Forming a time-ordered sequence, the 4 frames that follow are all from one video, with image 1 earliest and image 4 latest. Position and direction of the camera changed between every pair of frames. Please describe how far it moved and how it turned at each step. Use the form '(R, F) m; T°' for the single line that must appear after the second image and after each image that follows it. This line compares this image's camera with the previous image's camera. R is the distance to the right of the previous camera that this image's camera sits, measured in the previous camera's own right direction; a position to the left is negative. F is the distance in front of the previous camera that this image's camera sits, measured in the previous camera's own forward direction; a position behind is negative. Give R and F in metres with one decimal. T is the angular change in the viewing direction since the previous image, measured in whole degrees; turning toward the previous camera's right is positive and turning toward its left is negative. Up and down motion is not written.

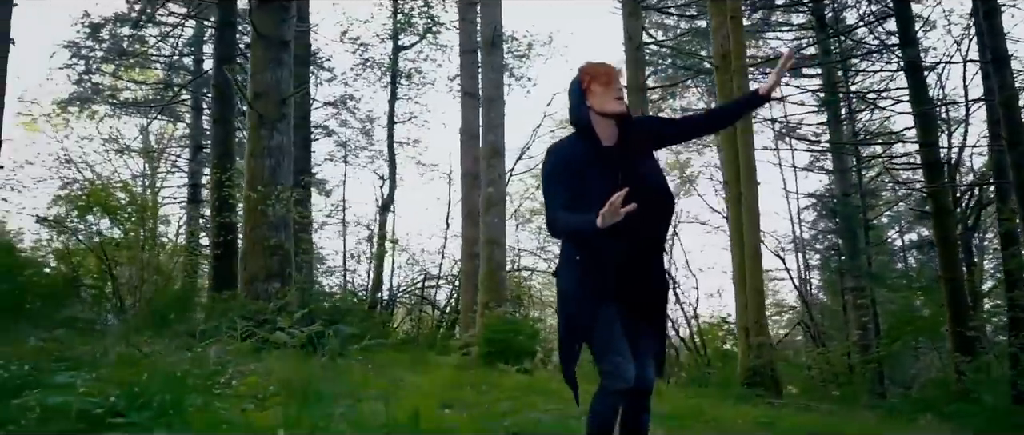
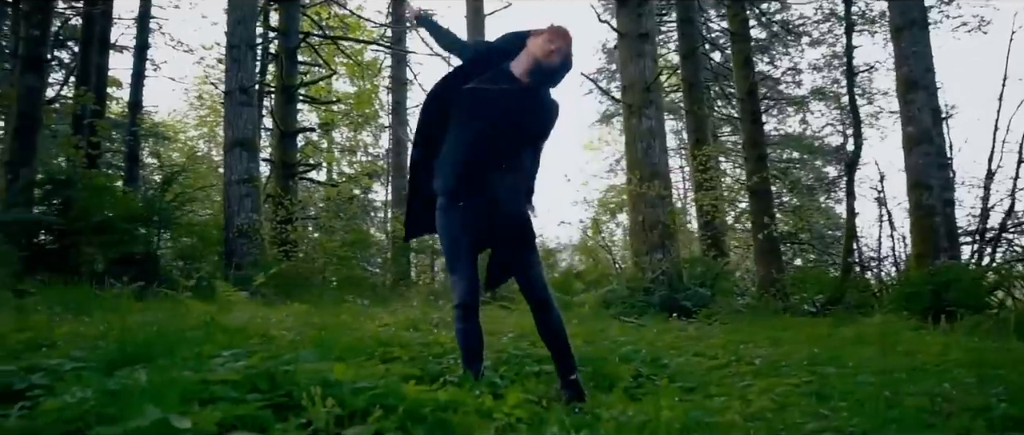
(+2.5, +0.3) m; -40°
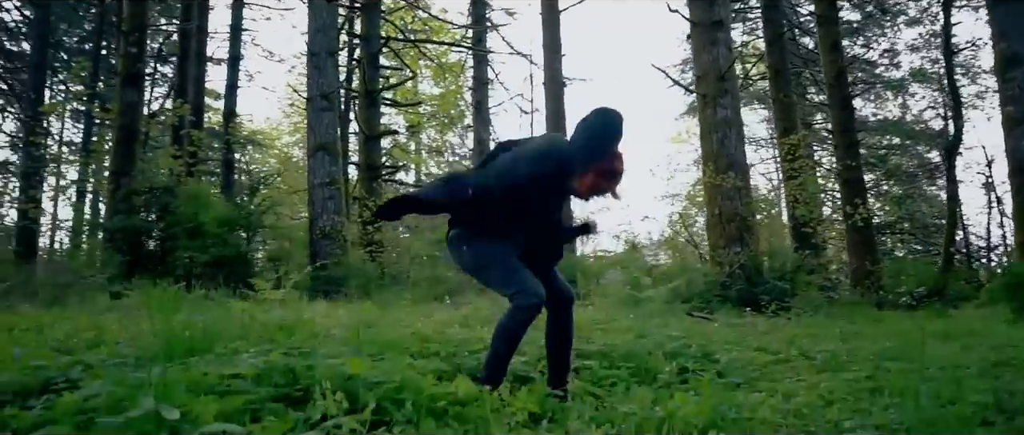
(+0.3, 0.0) m; -7°
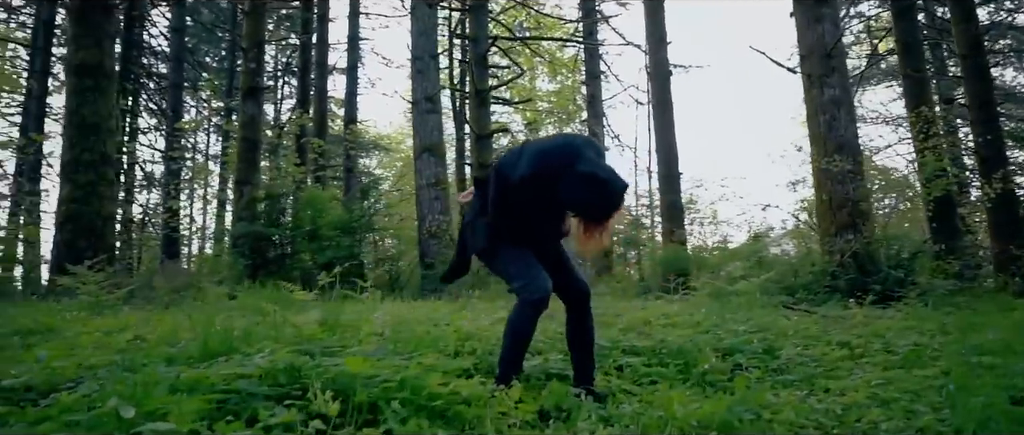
(+0.4, +0.1) m; -9°
